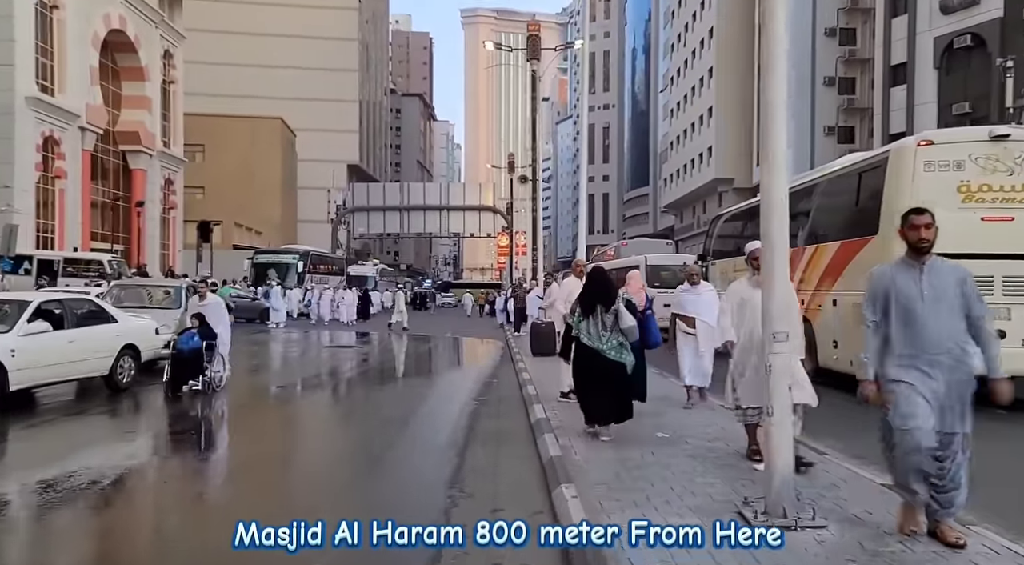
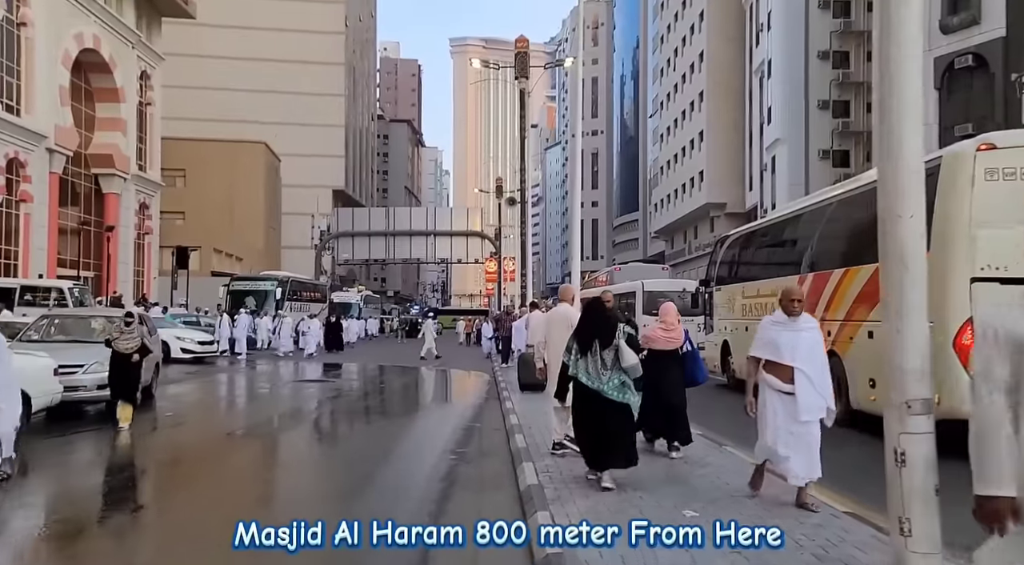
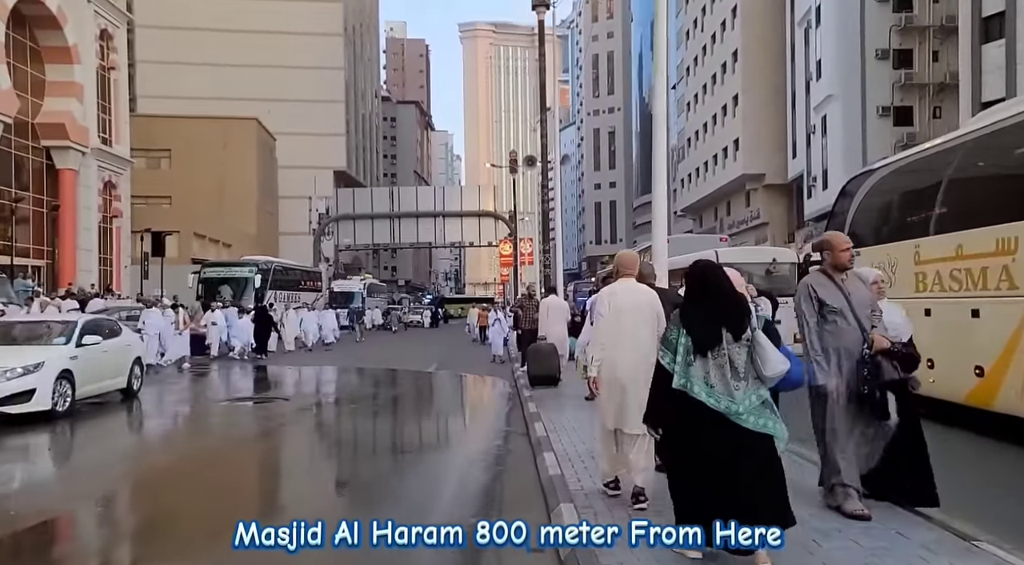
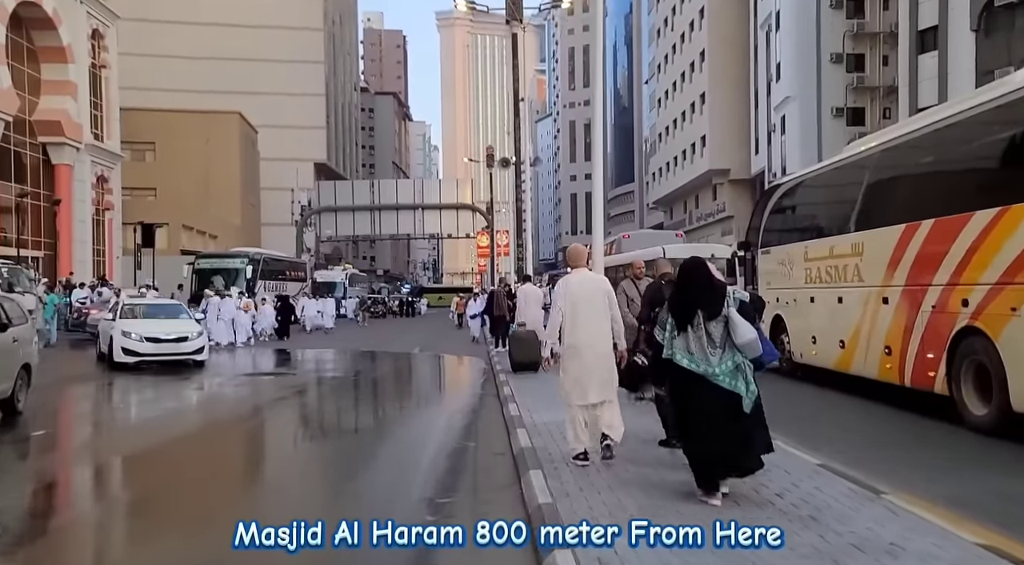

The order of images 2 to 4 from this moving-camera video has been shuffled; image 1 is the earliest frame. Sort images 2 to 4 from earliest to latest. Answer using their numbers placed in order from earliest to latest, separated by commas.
2, 4, 3
